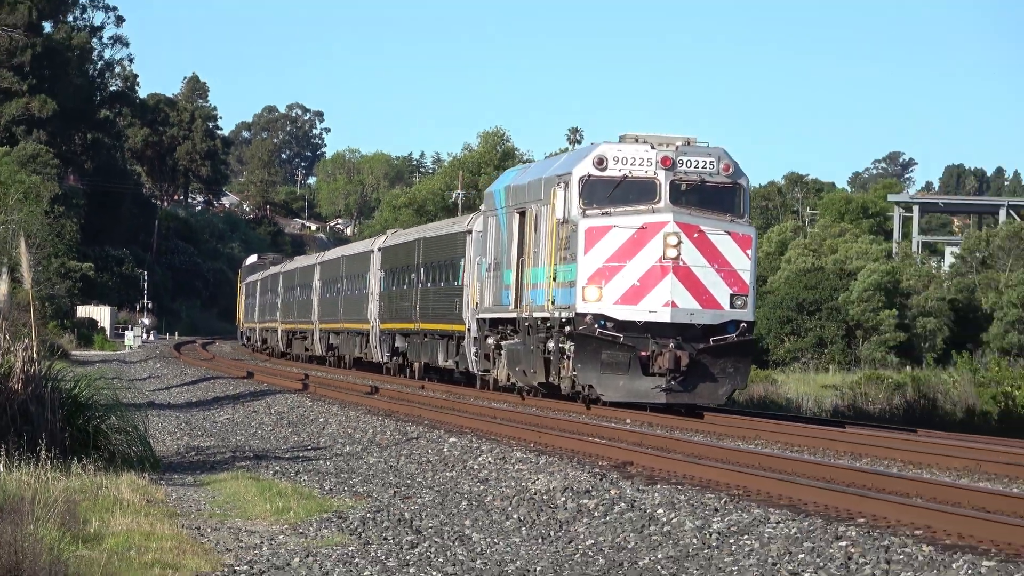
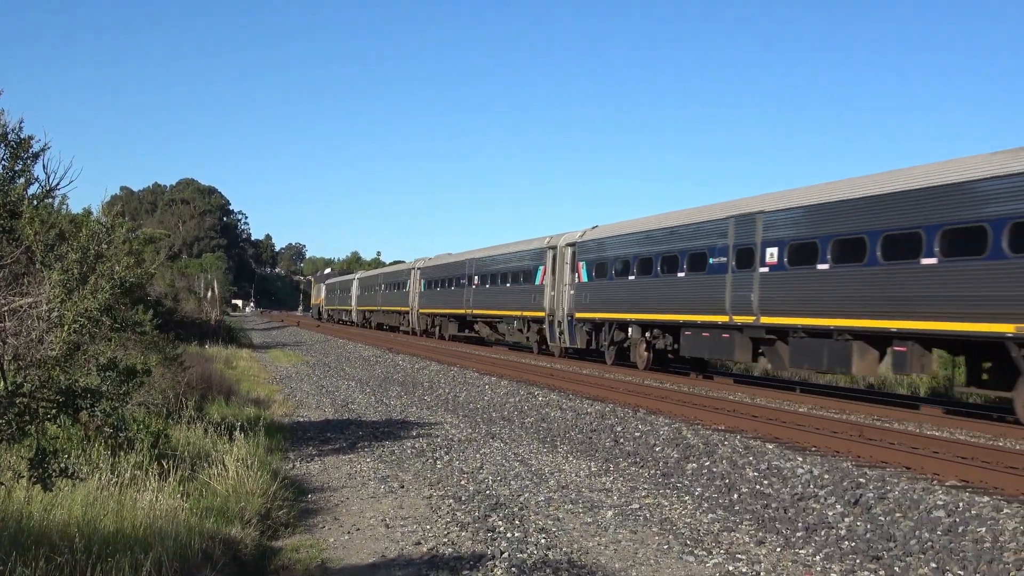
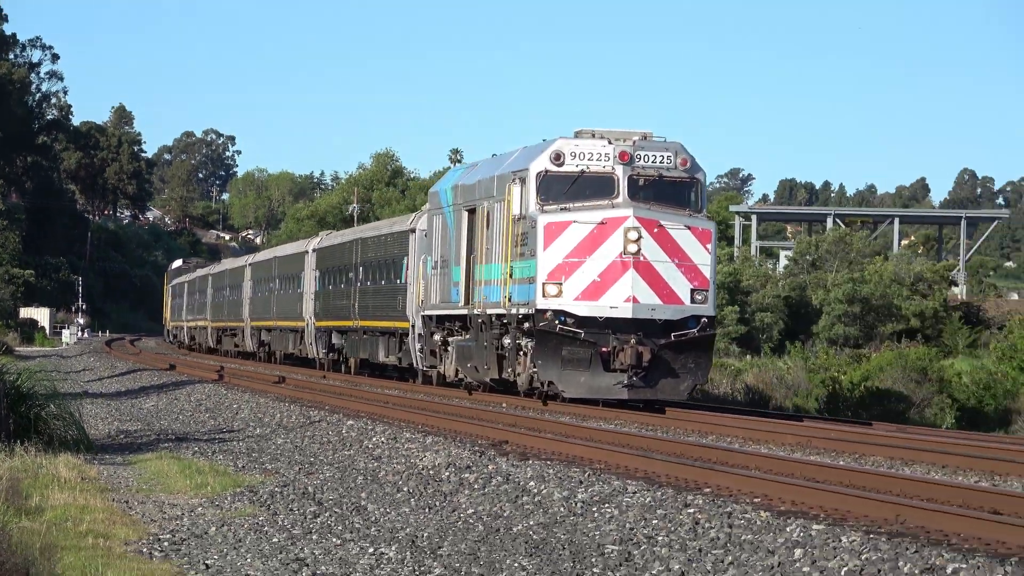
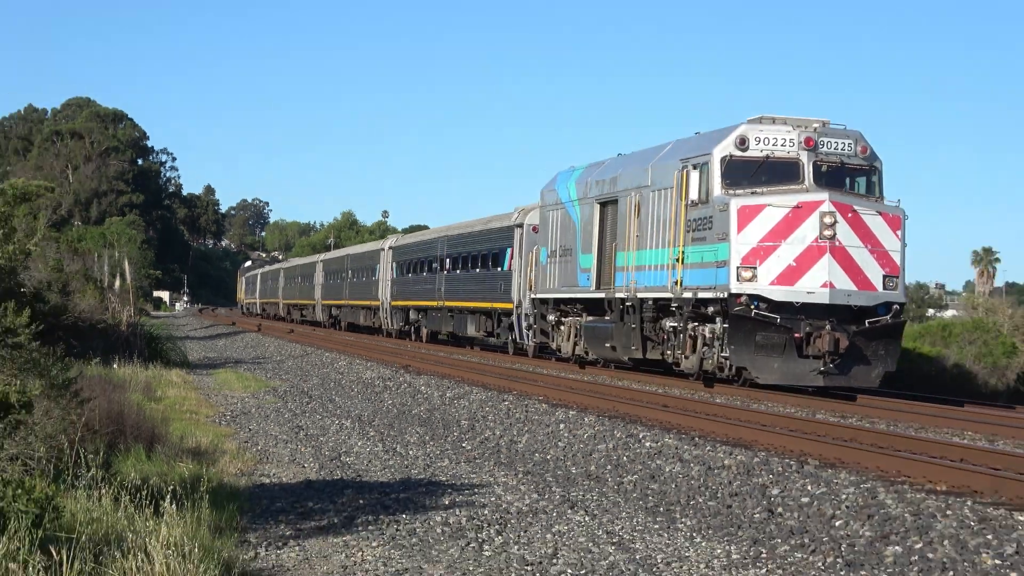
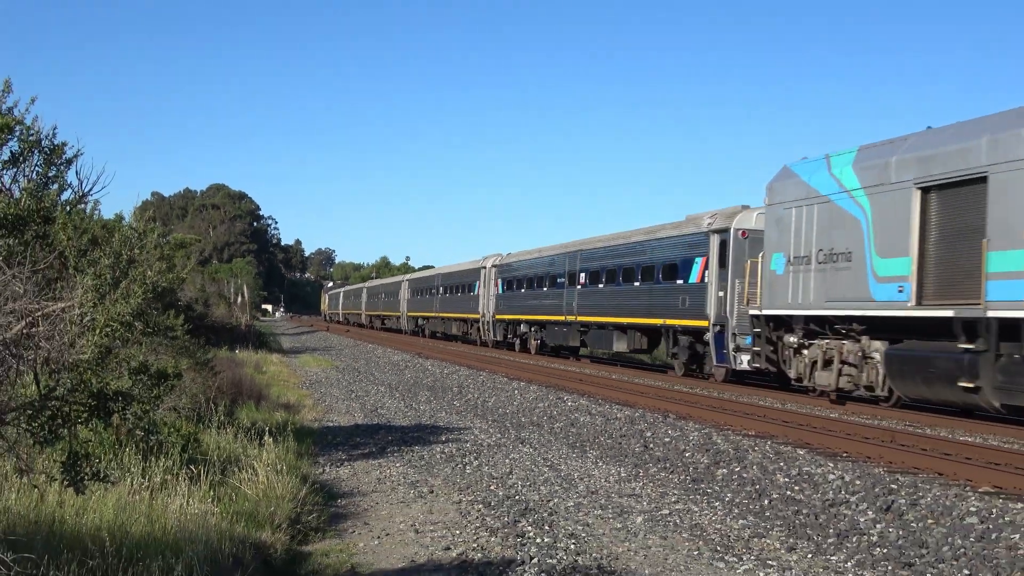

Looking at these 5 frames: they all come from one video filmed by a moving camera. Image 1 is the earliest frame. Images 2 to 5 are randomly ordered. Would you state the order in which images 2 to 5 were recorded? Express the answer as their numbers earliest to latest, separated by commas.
3, 4, 5, 2
